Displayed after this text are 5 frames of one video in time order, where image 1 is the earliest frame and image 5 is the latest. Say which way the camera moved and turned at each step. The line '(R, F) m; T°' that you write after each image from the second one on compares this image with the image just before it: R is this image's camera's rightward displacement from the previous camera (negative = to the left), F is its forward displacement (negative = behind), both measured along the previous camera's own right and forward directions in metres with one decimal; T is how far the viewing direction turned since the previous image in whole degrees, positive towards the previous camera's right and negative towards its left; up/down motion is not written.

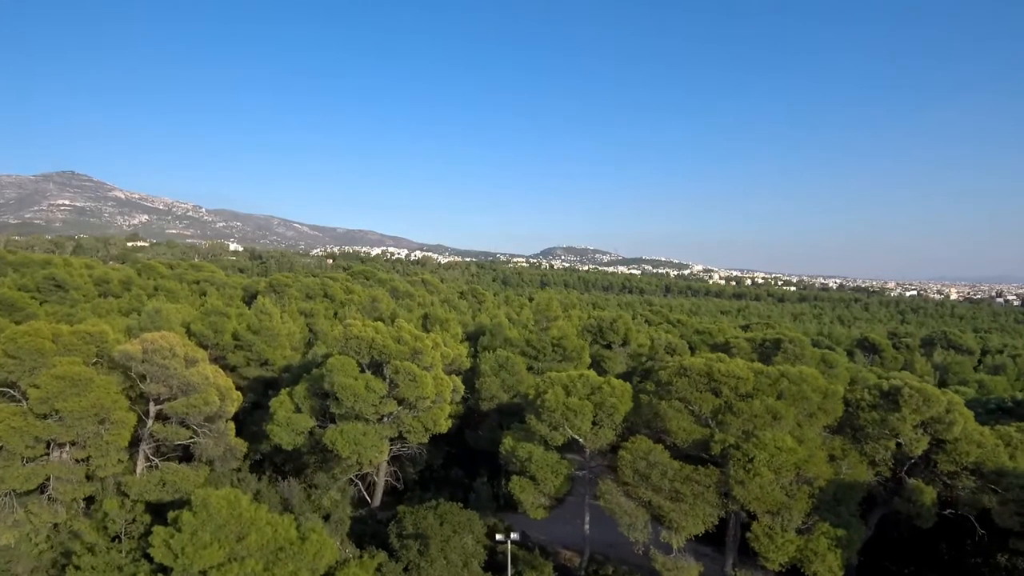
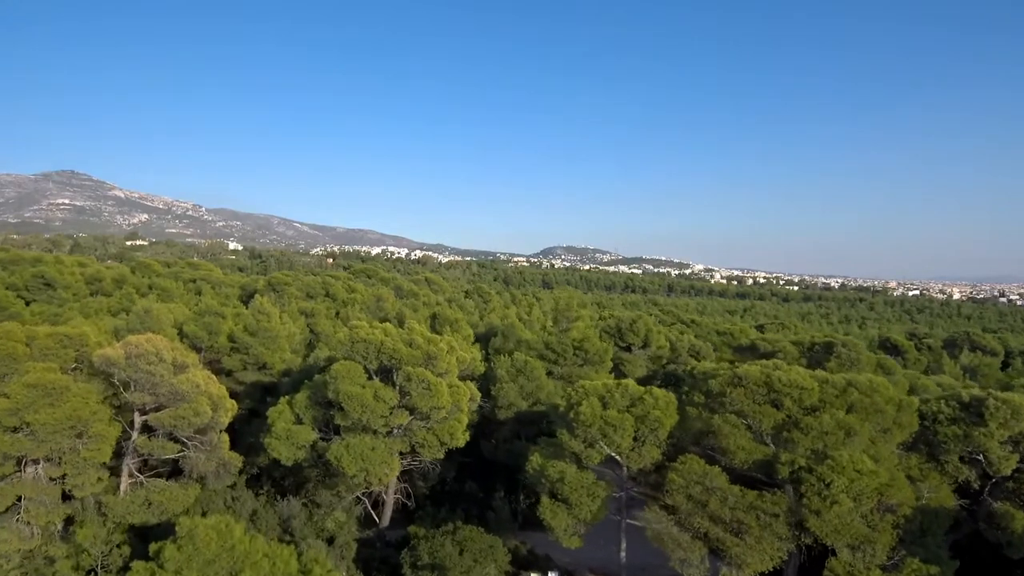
(-0.7, +1.8) m; 0°
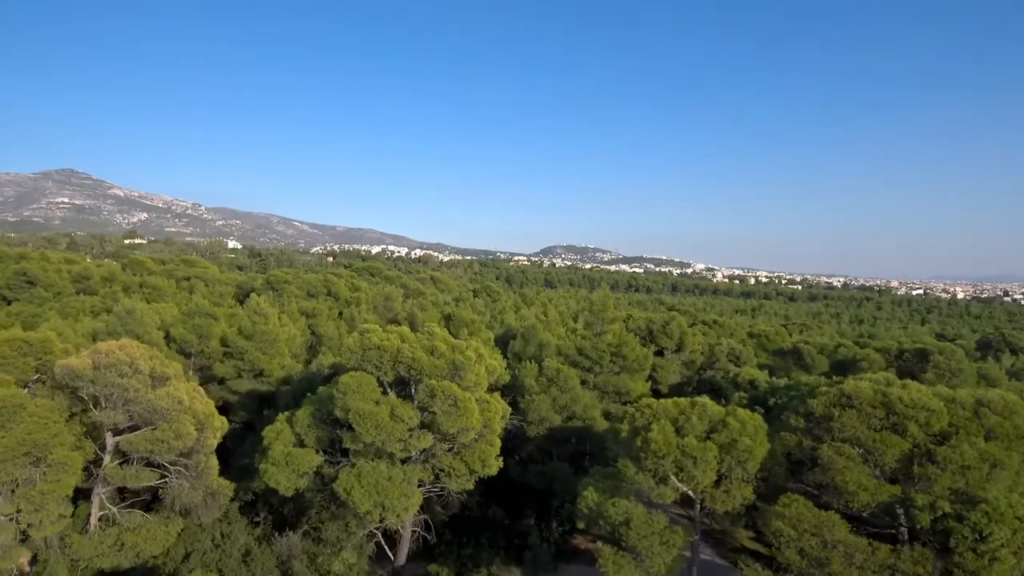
(-0.9, +2.5) m; 0°
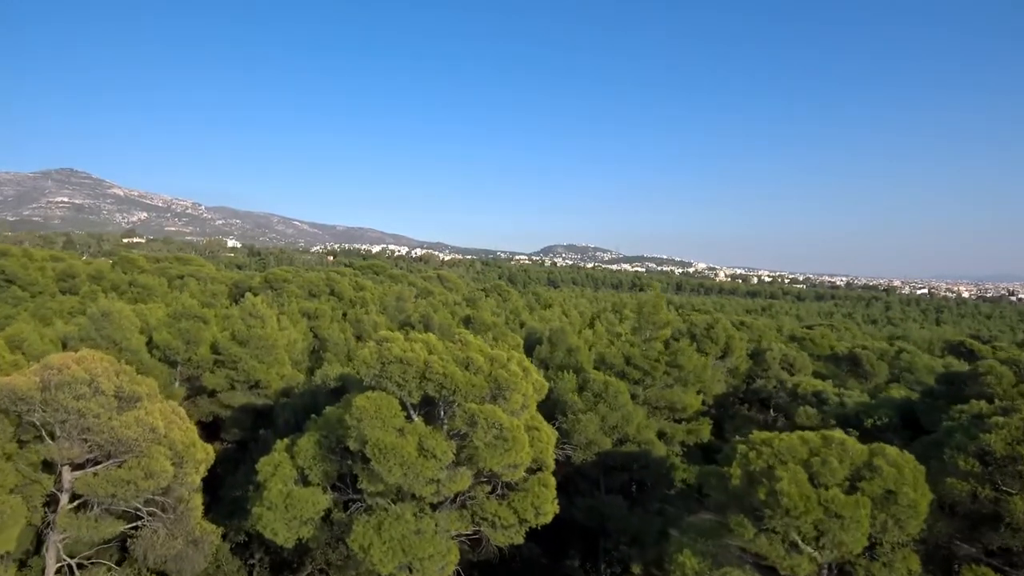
(-1.0, +2.7) m; 0°
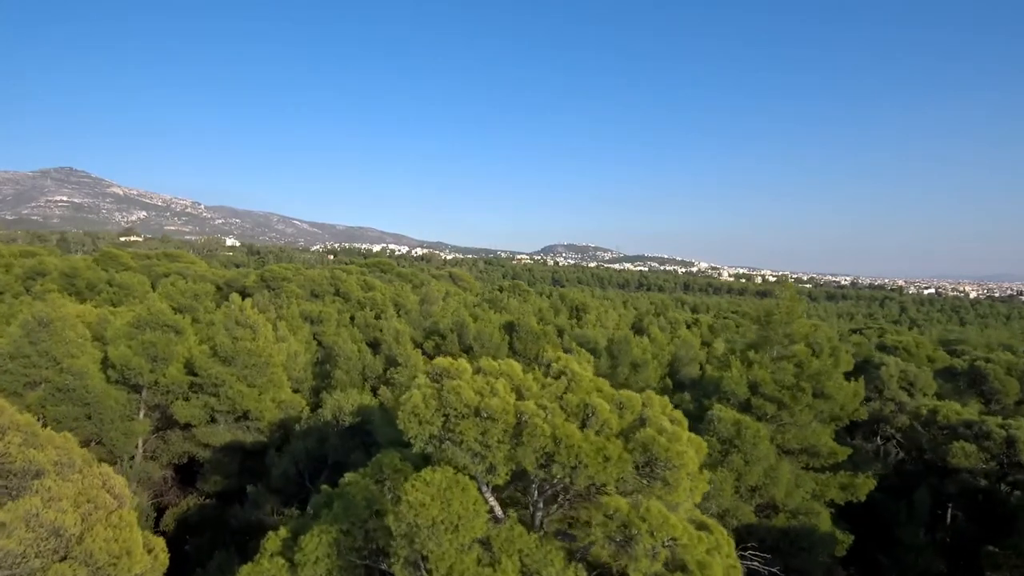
(-1.7, +4.5) m; 0°
